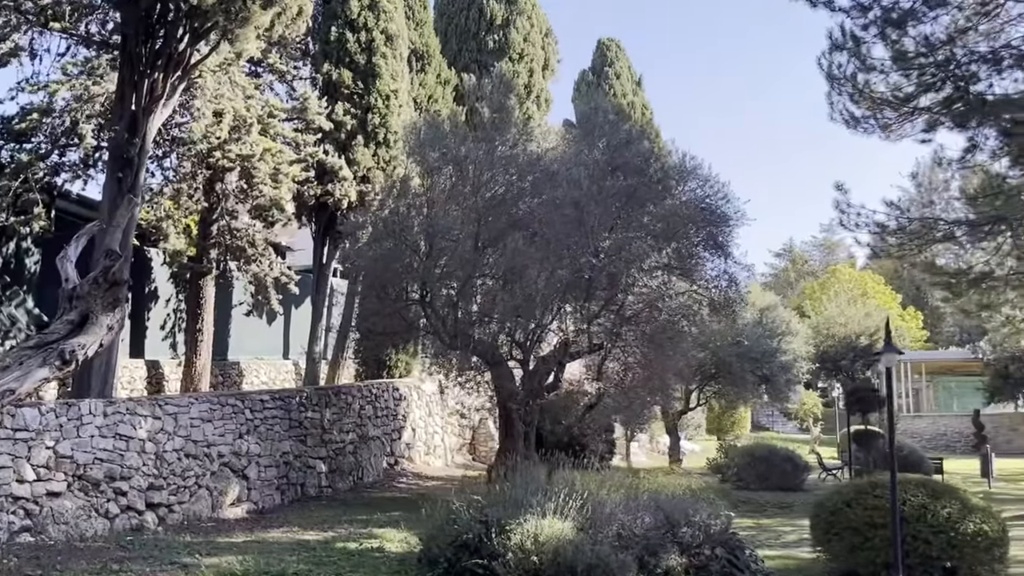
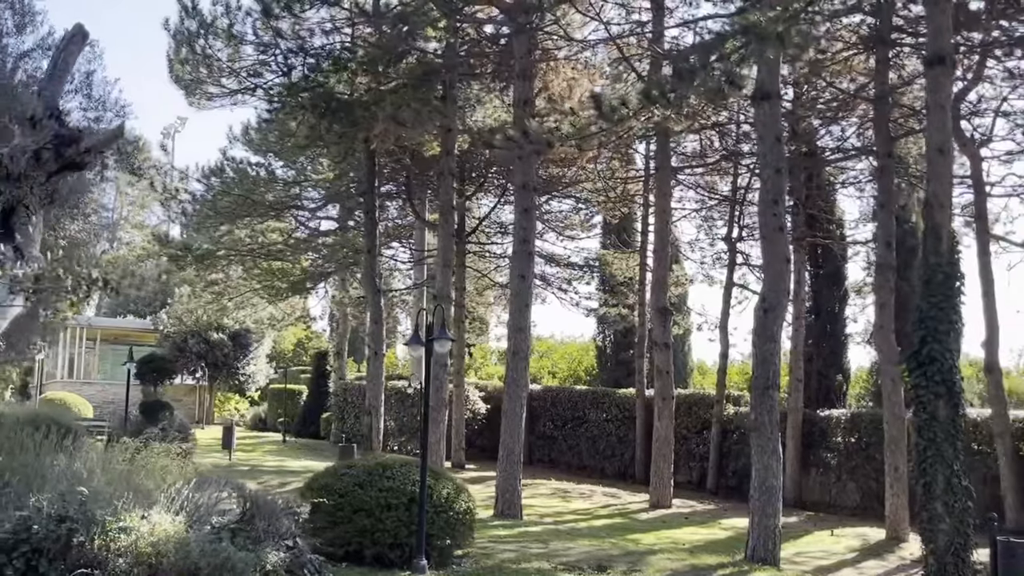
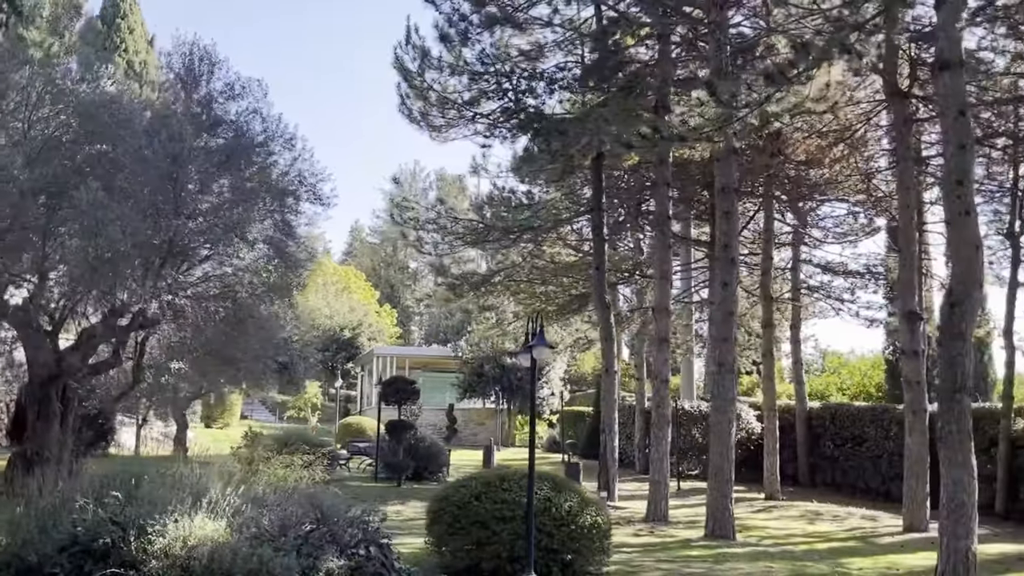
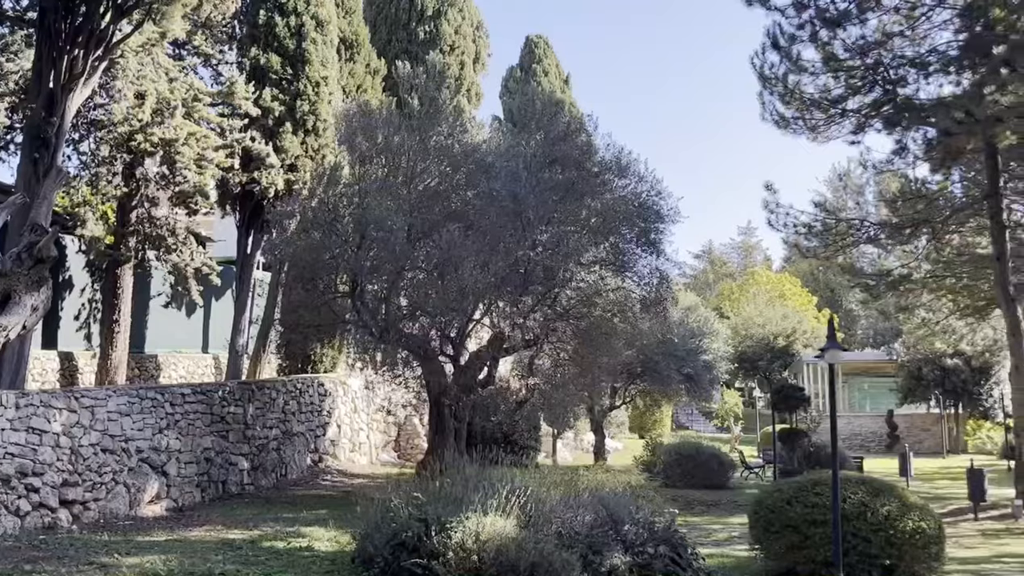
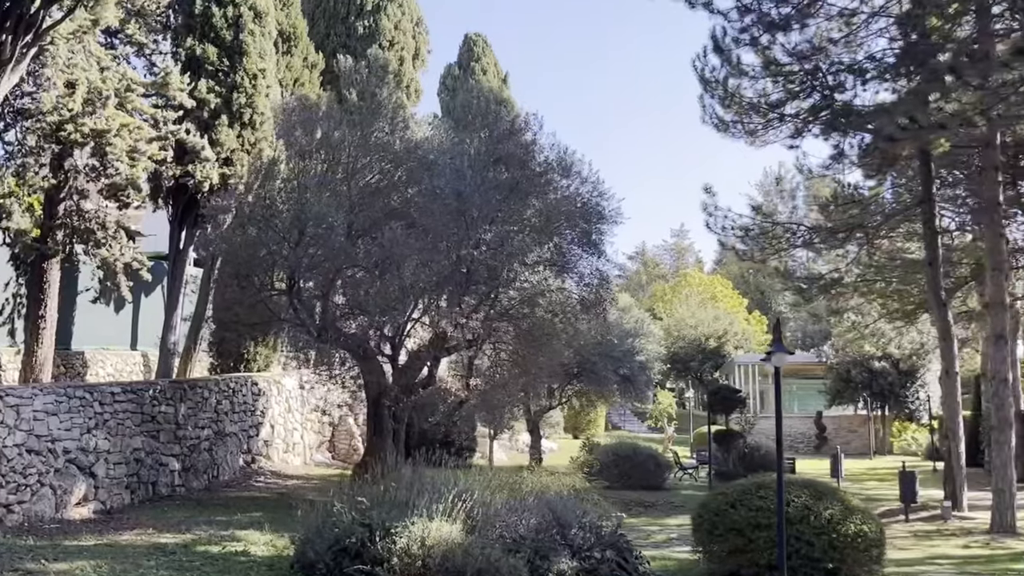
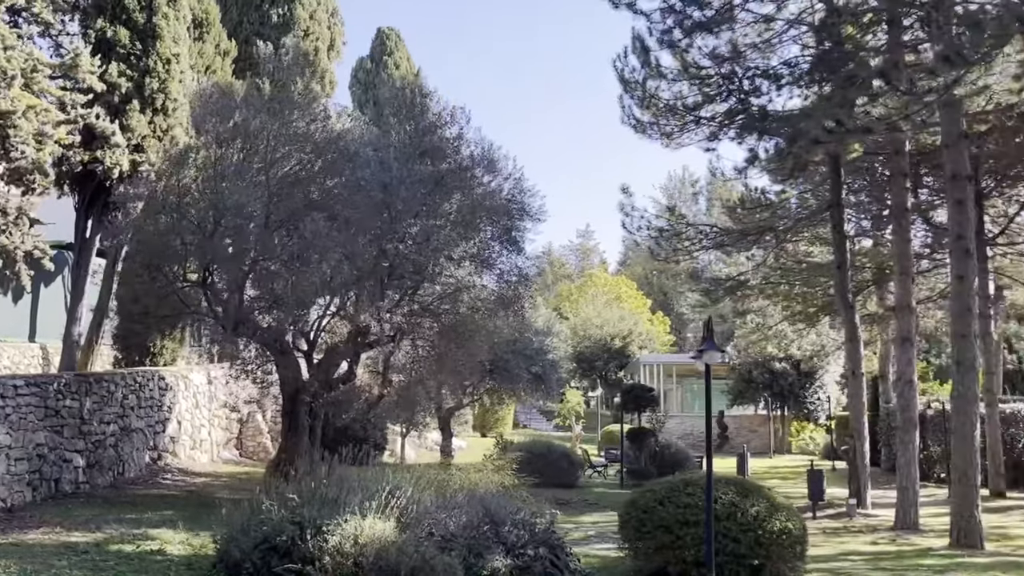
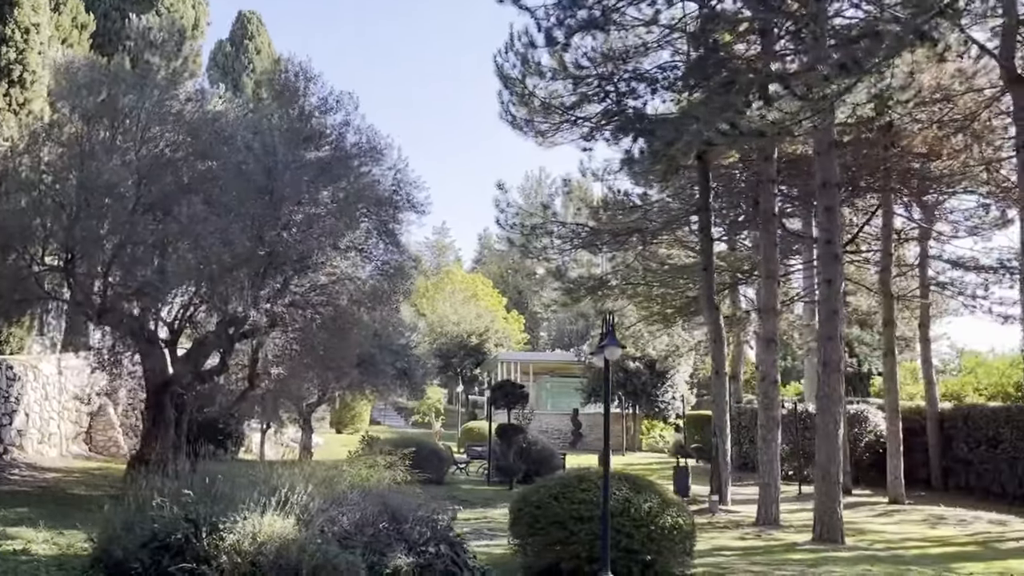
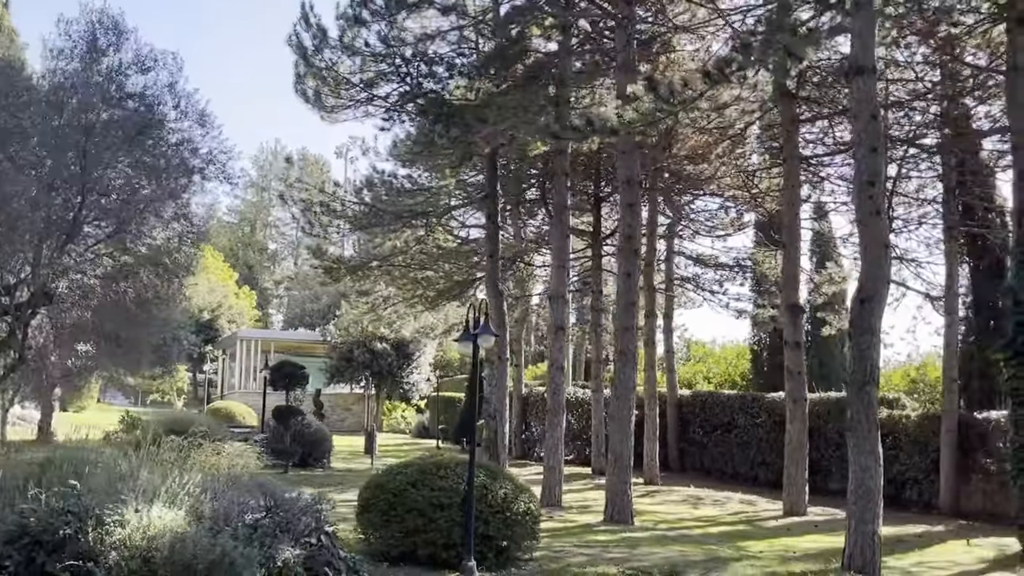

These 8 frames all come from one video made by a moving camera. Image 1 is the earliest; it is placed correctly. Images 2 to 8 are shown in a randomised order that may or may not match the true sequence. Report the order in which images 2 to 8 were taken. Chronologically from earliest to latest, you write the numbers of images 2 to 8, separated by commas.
4, 5, 6, 7, 3, 8, 2
